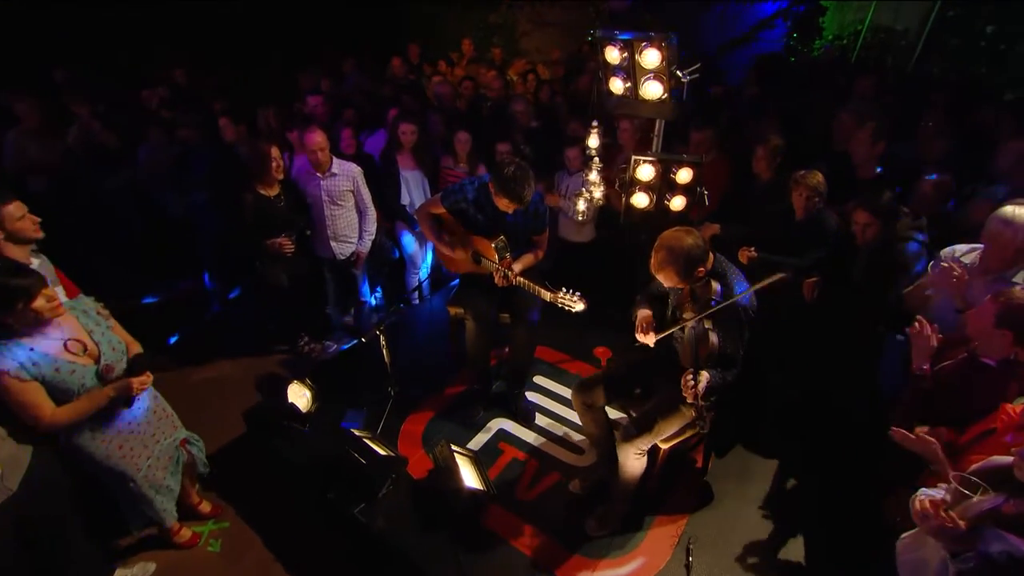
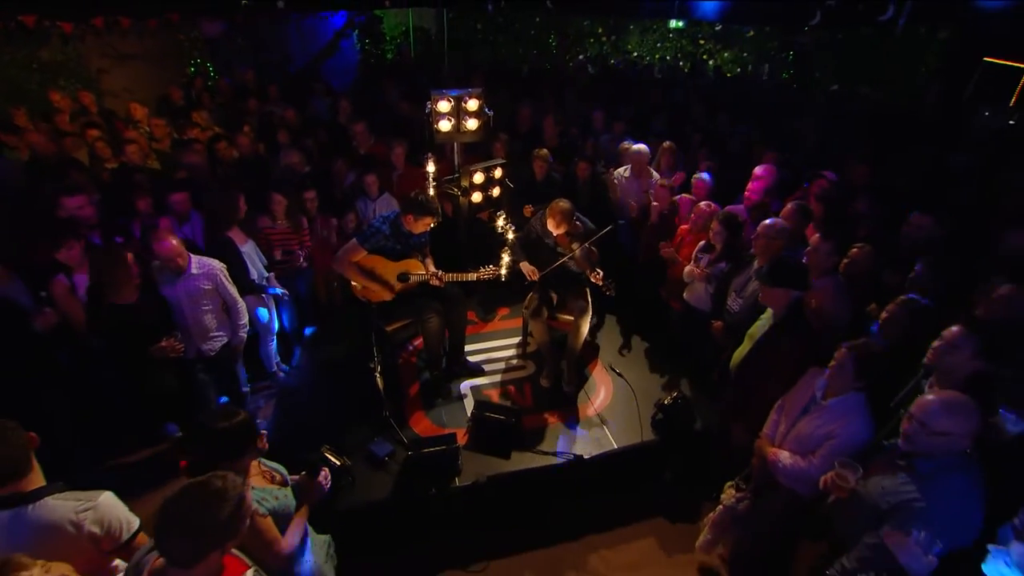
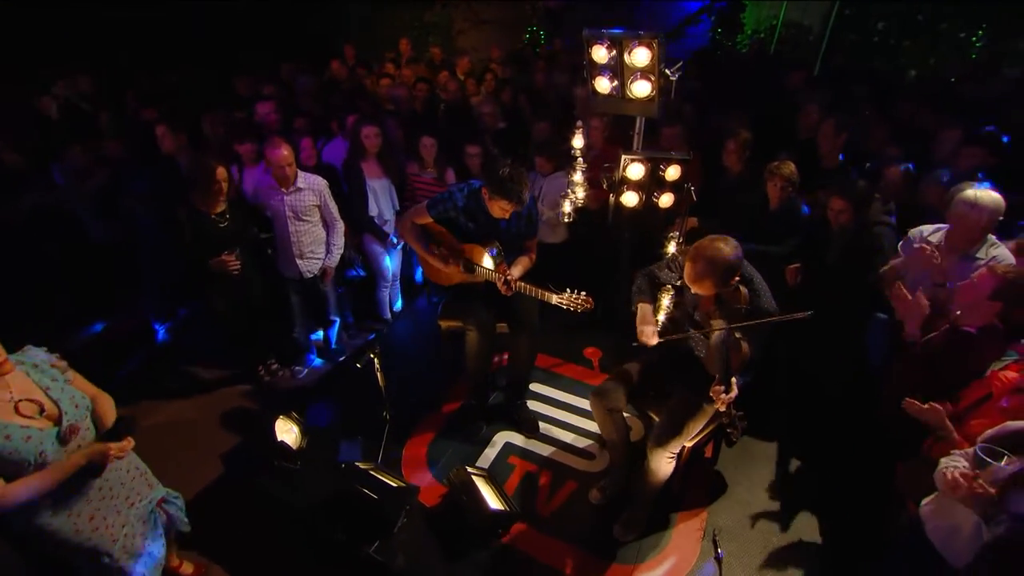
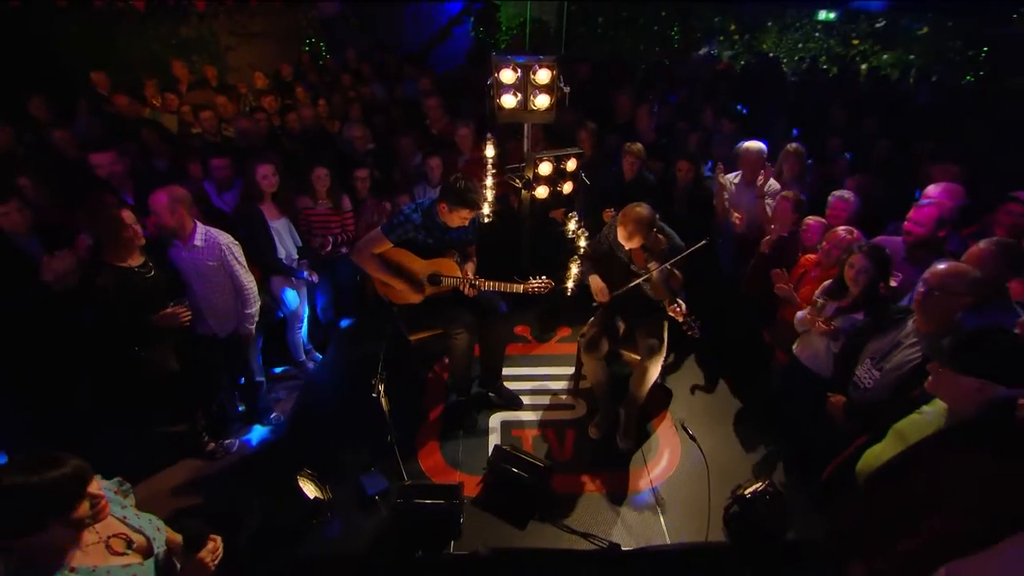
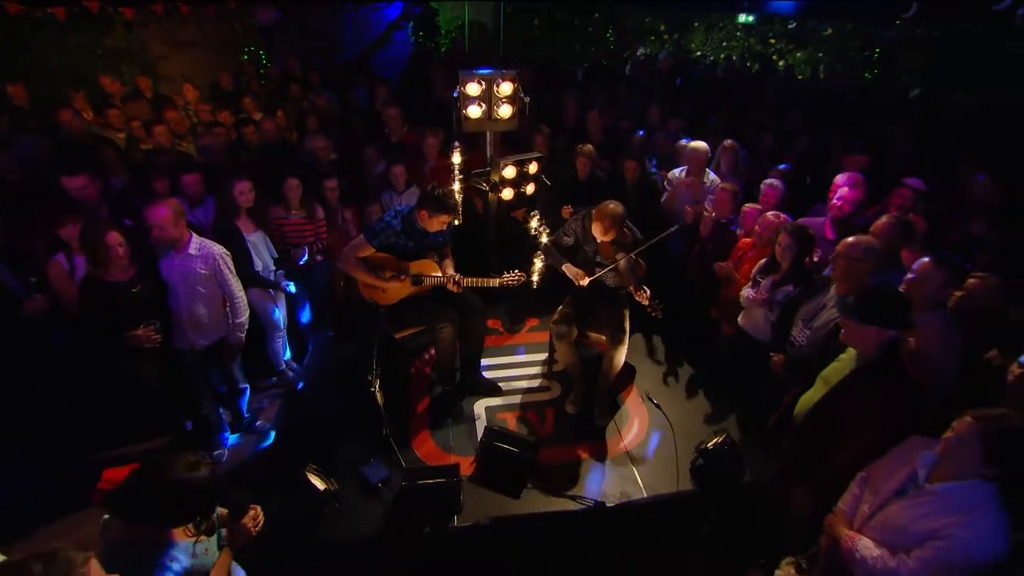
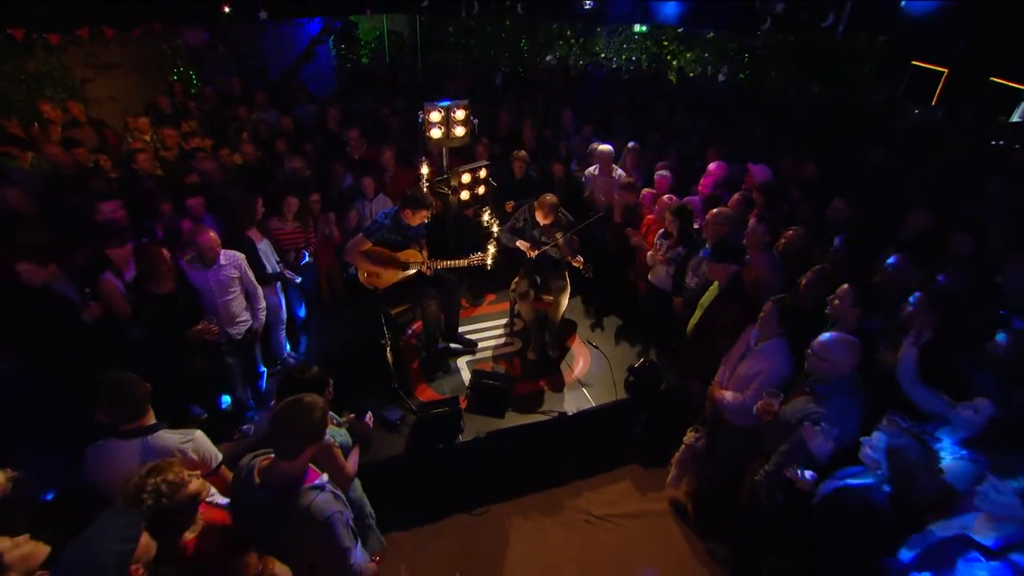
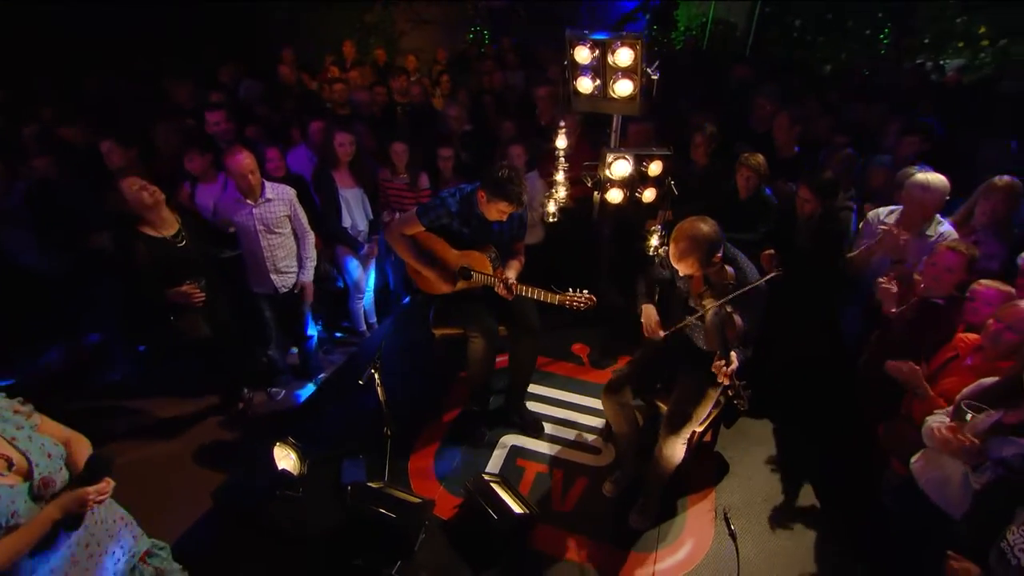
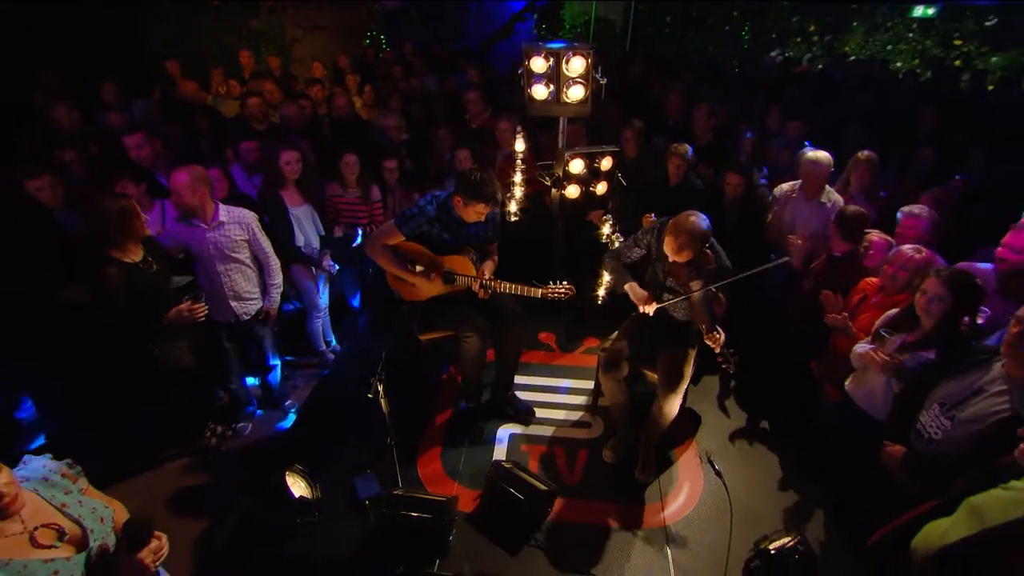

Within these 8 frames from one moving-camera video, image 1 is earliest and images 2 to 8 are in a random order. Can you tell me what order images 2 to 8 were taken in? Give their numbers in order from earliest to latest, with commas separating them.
3, 7, 8, 4, 5, 2, 6
